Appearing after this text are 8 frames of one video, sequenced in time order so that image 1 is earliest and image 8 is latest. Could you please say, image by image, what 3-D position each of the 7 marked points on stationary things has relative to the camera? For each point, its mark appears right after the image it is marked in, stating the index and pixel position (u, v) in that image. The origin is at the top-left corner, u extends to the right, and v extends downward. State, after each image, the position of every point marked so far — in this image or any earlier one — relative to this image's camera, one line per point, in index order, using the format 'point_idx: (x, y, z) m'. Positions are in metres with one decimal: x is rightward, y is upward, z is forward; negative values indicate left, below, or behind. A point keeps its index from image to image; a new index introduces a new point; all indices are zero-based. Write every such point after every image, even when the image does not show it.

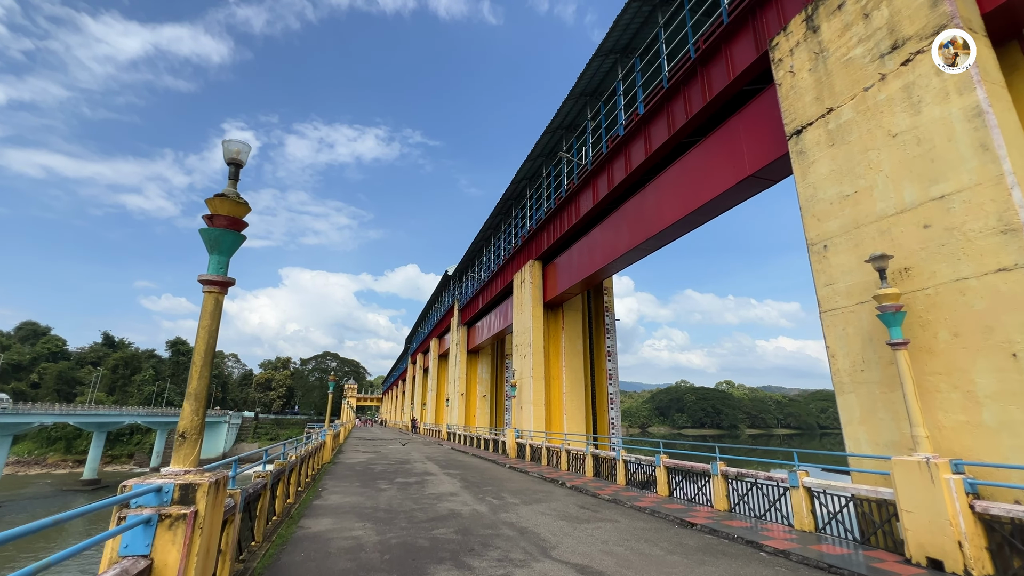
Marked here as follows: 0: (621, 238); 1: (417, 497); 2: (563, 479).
0: (+3.4, +1.5, +14.2) m
1: (-1.9, -4.2, +9.1) m
2: (+1.2, -4.8, +11.2) m
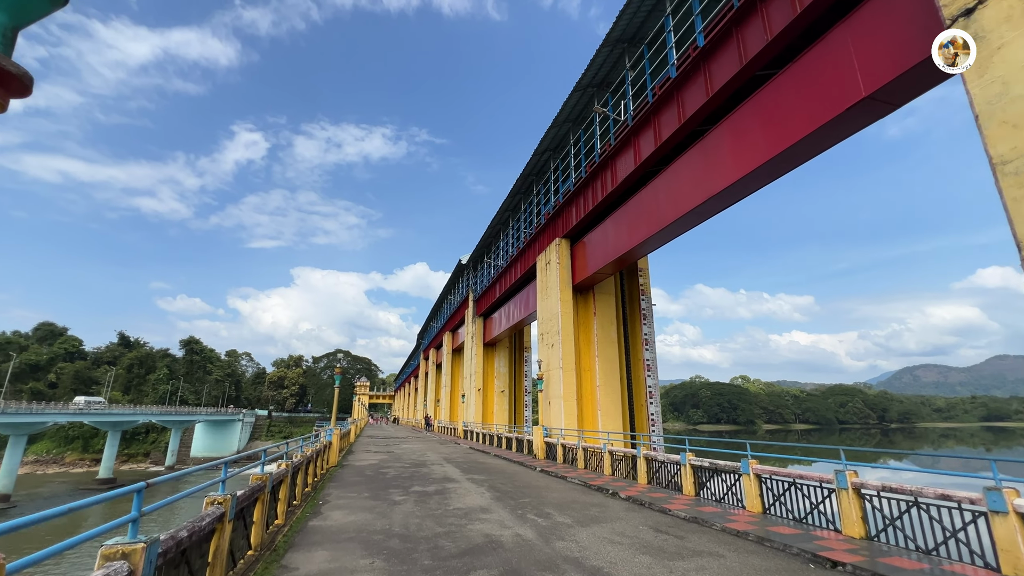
0: (+4.2, +2.2, +12.1) m
1: (-1.1, -3.6, +7.2) m
2: (+2.0, -4.1, +9.3) m
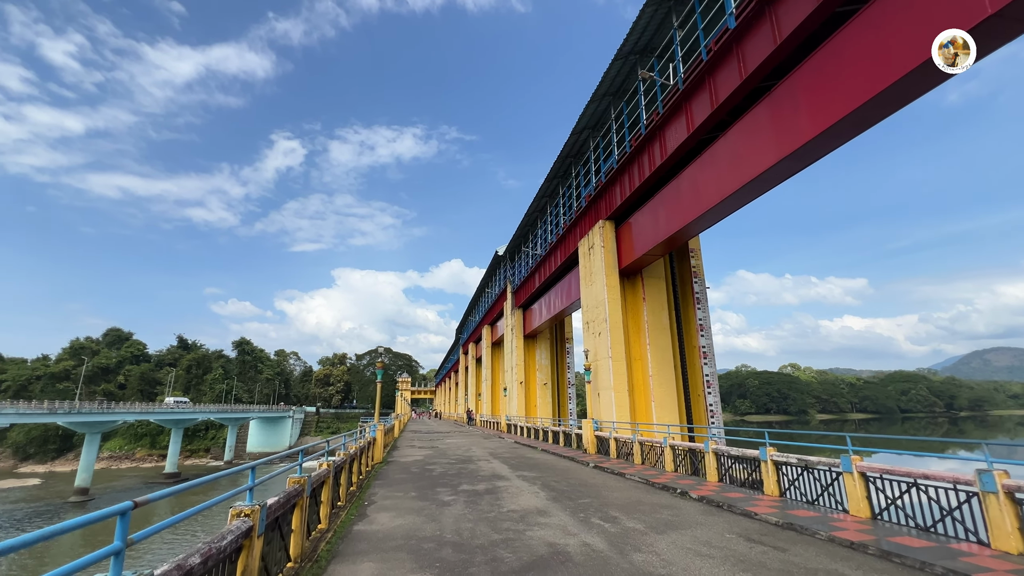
0: (+5.2, +2.7, +11.0) m
1: (-0.2, -3.4, +6.6) m
2: (+3.1, -3.7, +8.4) m
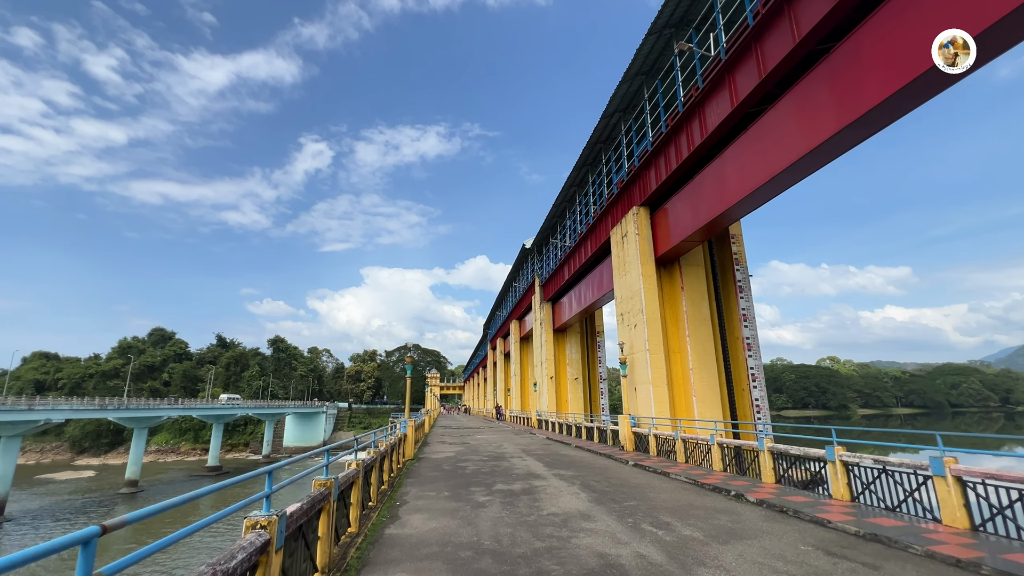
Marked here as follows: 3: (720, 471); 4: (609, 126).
0: (+5.9, +3.0, +10.1) m
1: (+0.3, -3.2, +6.1) m
2: (+3.8, -3.4, +7.7) m
3: (+4.7, -4.2, +10.3) m
4: (+3.9, +6.5, +18.0) m
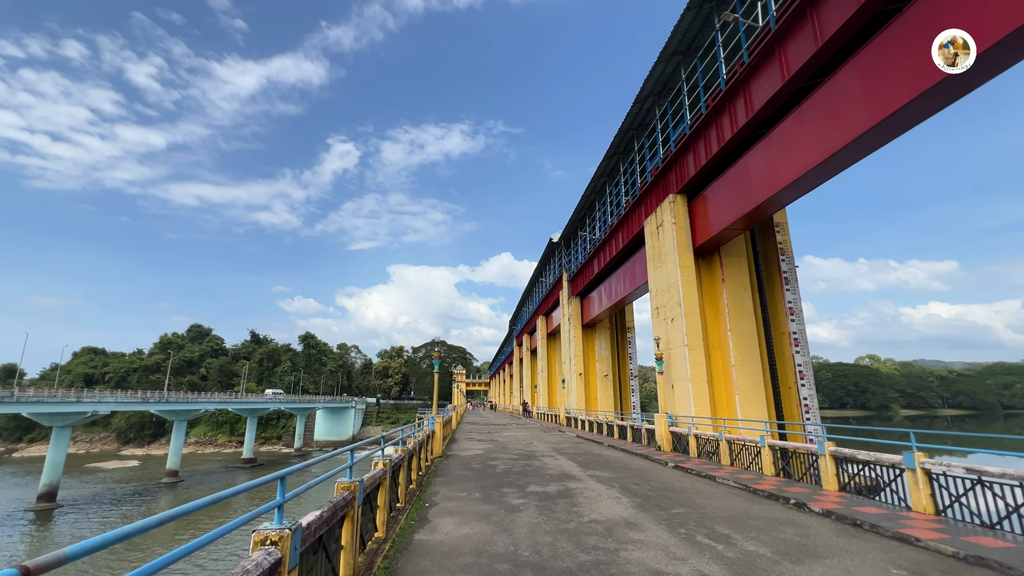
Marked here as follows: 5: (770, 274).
0: (+6.6, +3.3, +9.2) m
1: (+0.8, -3.0, +5.6) m
2: (+4.3, -3.2, +7.0) m
3: (+5.4, -3.9, +9.5) m
4: (+4.9, +6.7, +17.2) m
5: (+8.1, +0.5, +14.2) m
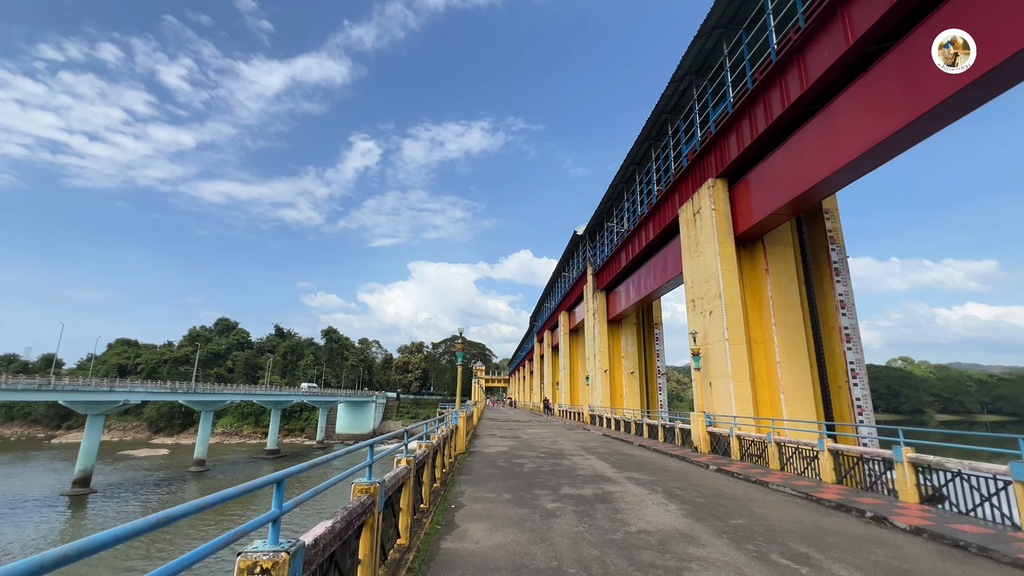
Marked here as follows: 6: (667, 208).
0: (+7.2, +3.5, +8.2) m
1: (+1.2, -2.7, +4.8) m
2: (+4.8, -3.0, +6.1) m
3: (+6.0, -3.7, +8.6) m
4: (+5.9, +7.0, +16.3) m
5: (+8.9, +0.7, +13.2) m
6: (+6.0, +3.1, +17.4) m
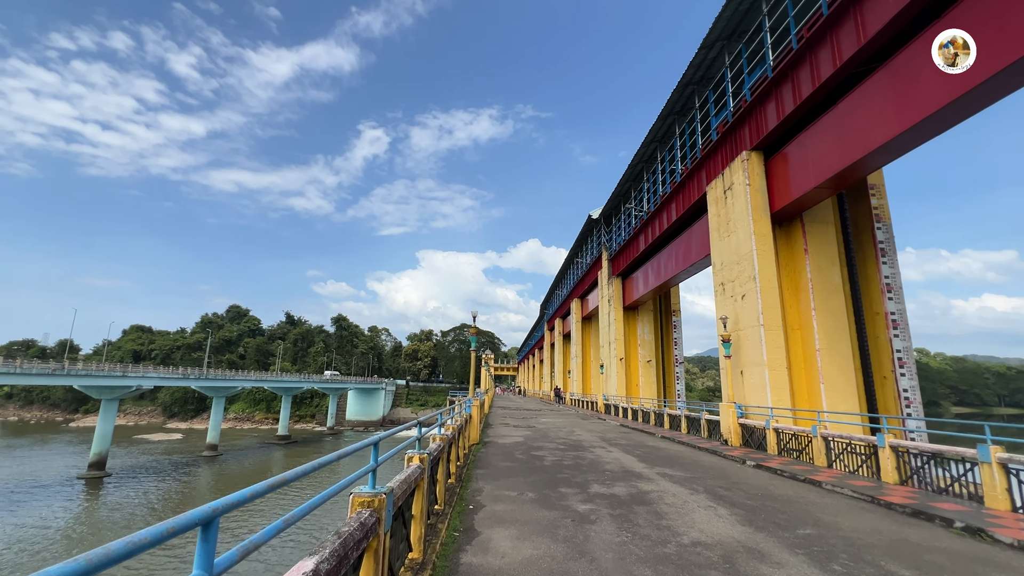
0: (+7.6, +3.9, +7.1) m
1: (+1.5, -2.4, +4.0) m
2: (+5.1, -2.7, +5.2) m
3: (+6.4, -3.3, +7.7) m
4: (+6.5, +7.6, +15.1) m
5: (+9.4, +1.2, +12.1) m
6: (+6.5, +3.7, +16.4) m
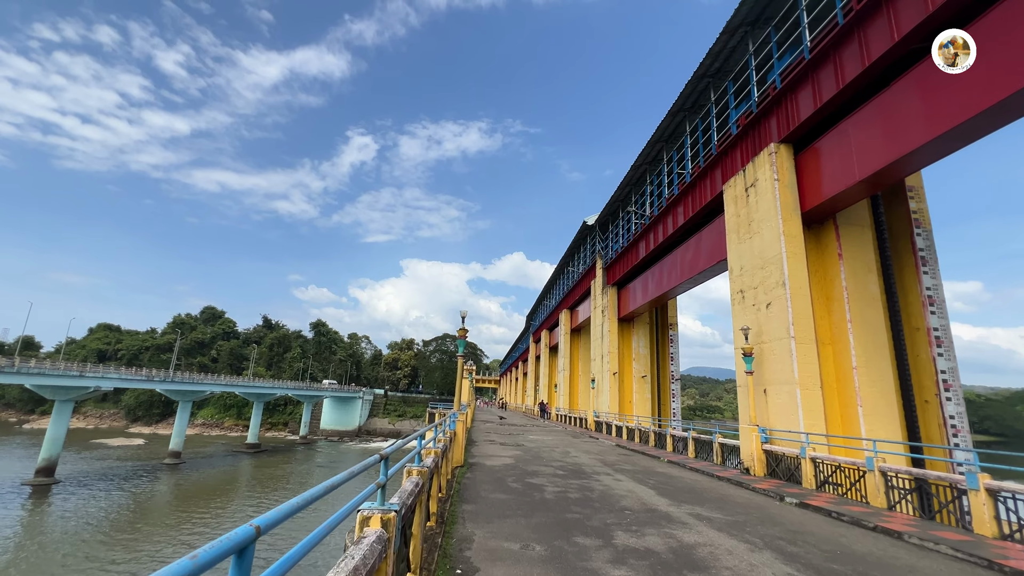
0: (+7.8, +3.8, +5.9) m
1: (+1.7, -2.2, +2.4) m
2: (+5.2, -2.6, +3.7) m
3: (+6.3, -3.4, +6.2) m
4: (+6.6, +7.3, +14.0) m
5: (+9.3, +0.9, +10.9) m
6: (+6.4, +3.4, +15.1) m
